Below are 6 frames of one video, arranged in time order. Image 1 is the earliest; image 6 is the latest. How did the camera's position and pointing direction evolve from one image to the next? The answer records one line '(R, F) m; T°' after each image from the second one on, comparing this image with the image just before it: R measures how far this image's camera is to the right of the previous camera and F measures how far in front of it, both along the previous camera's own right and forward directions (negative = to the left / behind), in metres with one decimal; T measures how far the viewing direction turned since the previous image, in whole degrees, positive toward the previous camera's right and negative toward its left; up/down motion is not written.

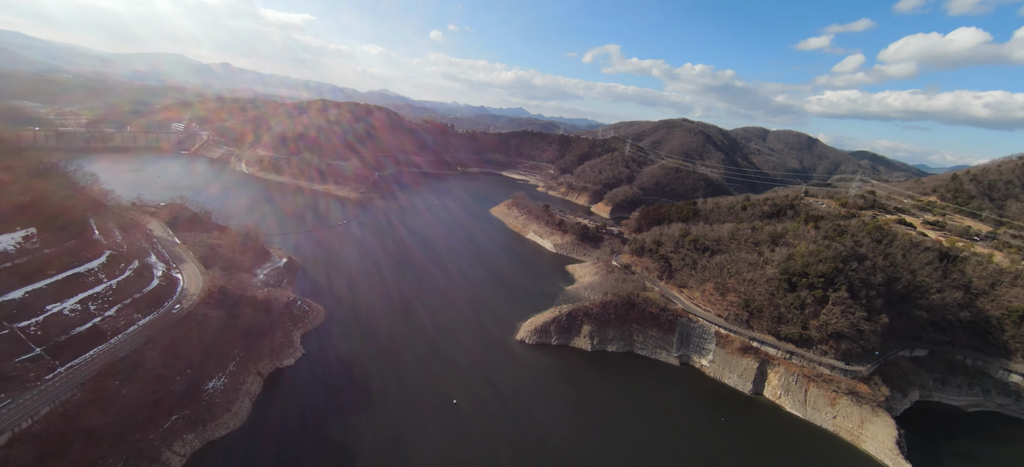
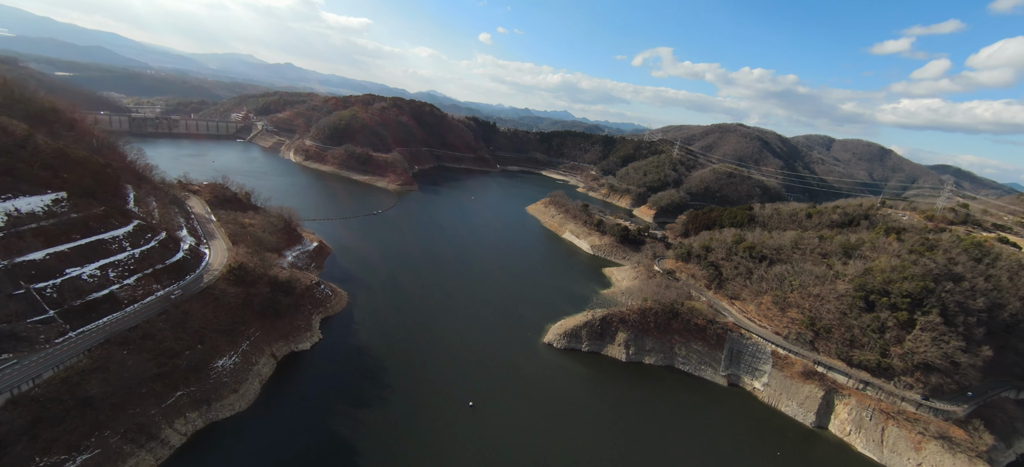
(+0.4, +1.9) m; -6°
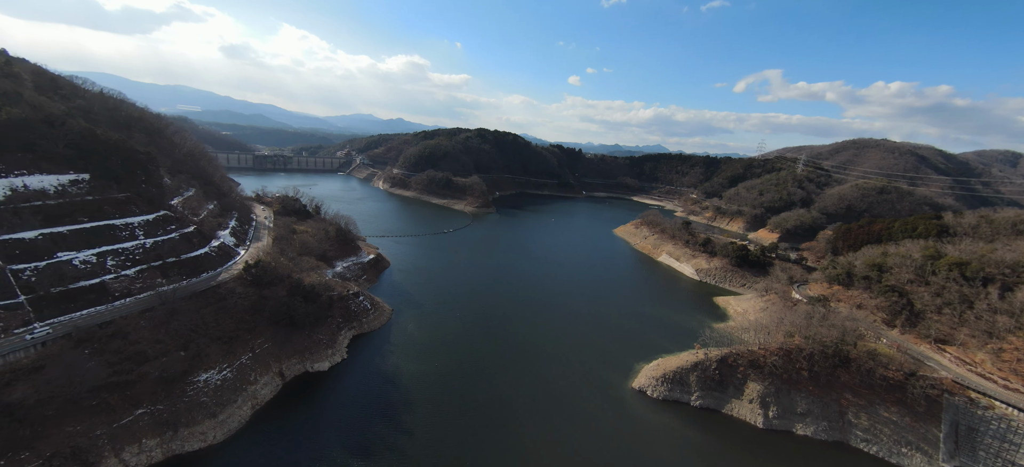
(+0.8, +5.8) m; -13°
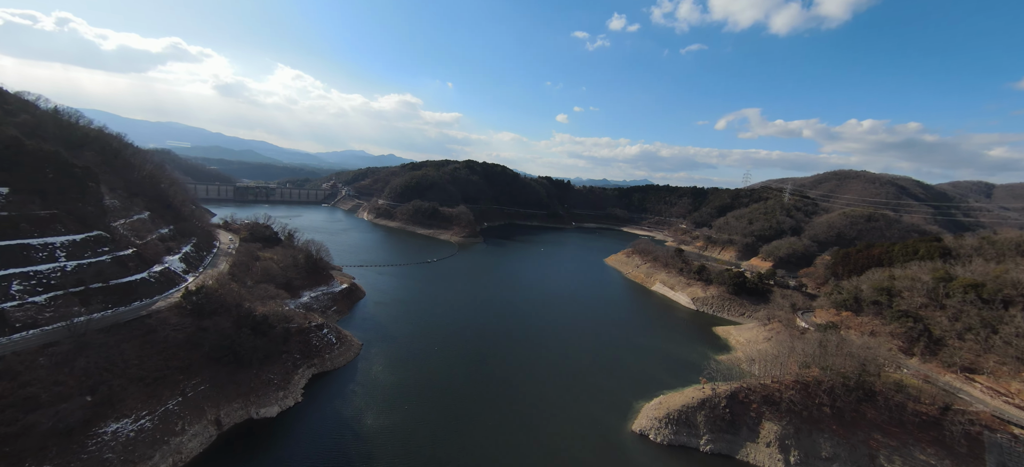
(+0.4, +1.8) m; +1°
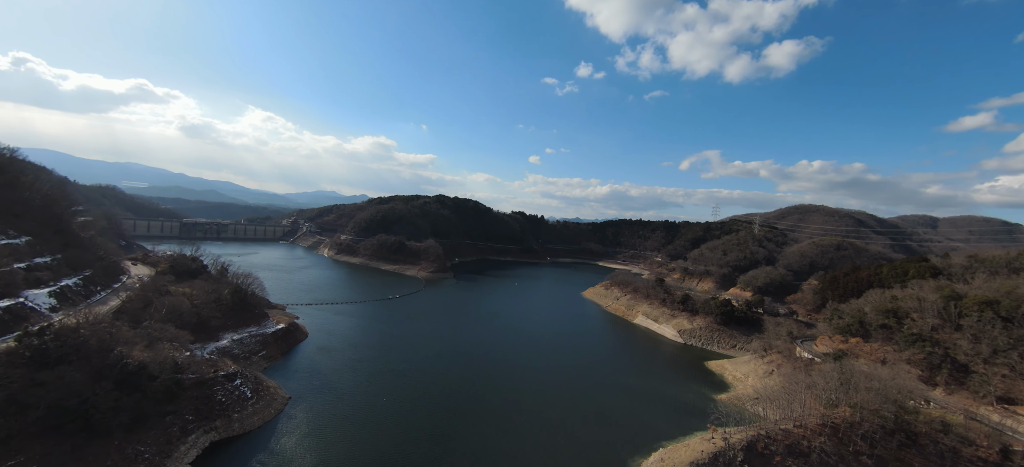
(+0.4, +2.9) m; +4°
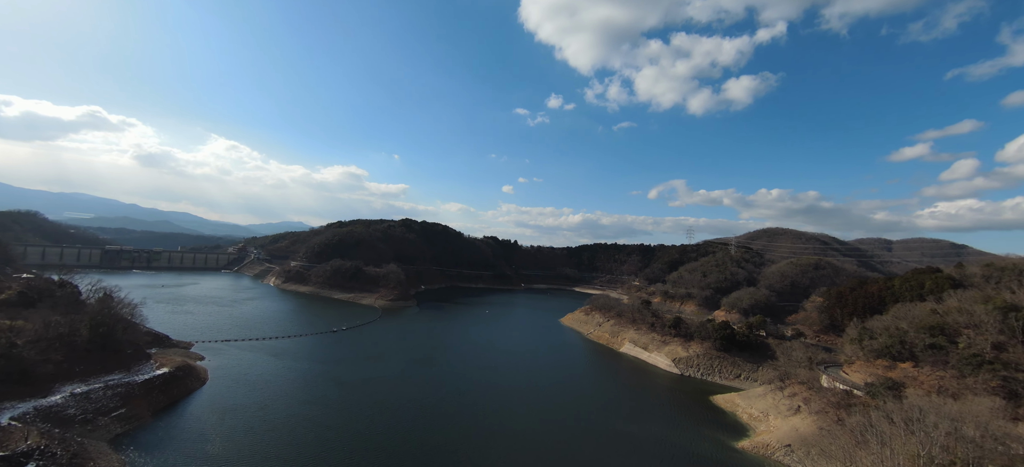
(+0.5, +4.4) m; +4°
